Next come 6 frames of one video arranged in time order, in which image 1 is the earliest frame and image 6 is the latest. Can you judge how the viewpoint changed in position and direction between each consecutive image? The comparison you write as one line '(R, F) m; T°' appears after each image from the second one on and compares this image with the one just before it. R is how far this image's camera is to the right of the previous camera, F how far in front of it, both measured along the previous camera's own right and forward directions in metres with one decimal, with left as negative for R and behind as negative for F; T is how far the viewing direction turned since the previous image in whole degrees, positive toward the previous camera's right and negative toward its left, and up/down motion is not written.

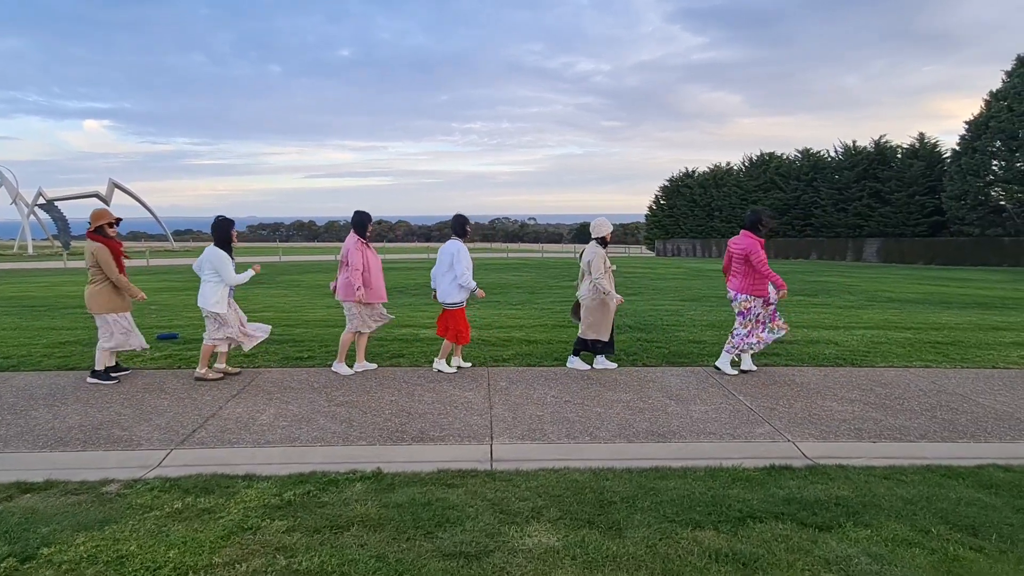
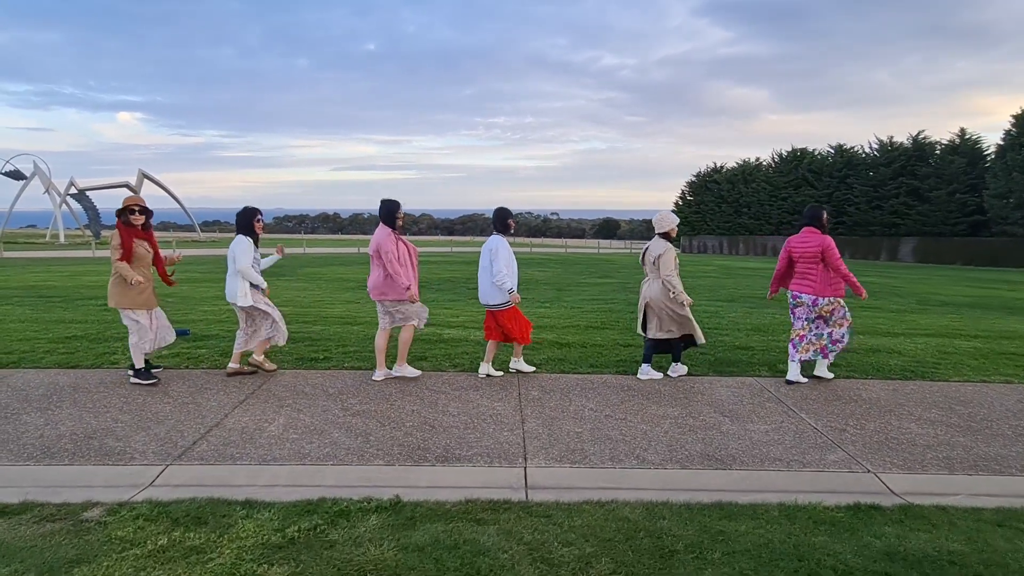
(-0.1, +0.6) m; -2°
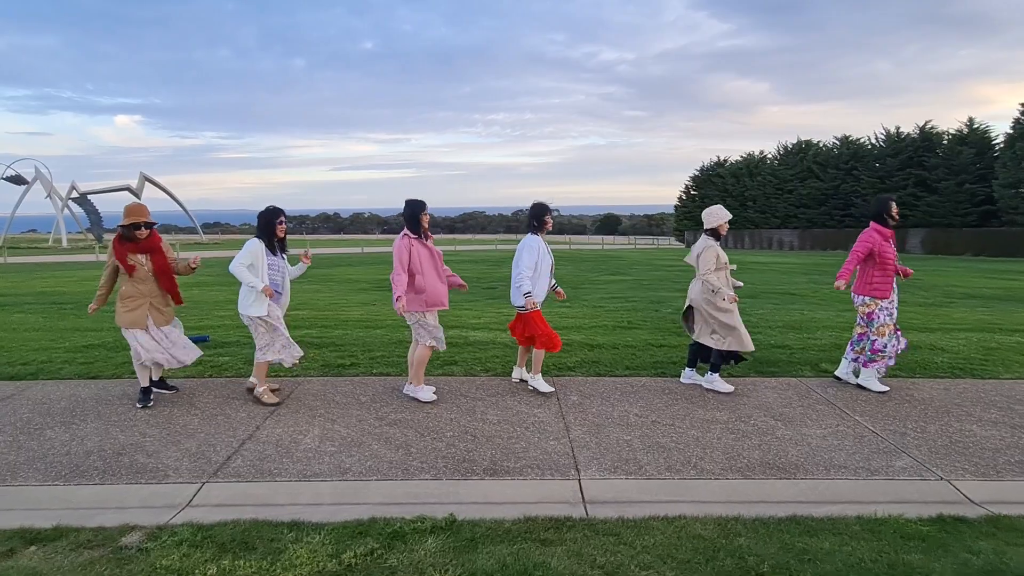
(-0.3, +0.2) m; 0°
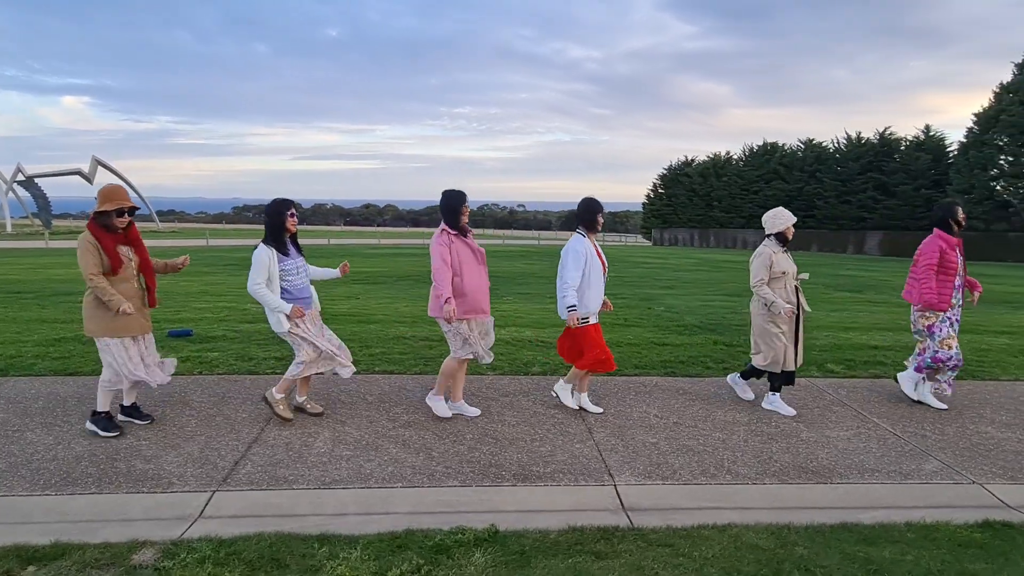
(-0.5, +0.2) m; +3°
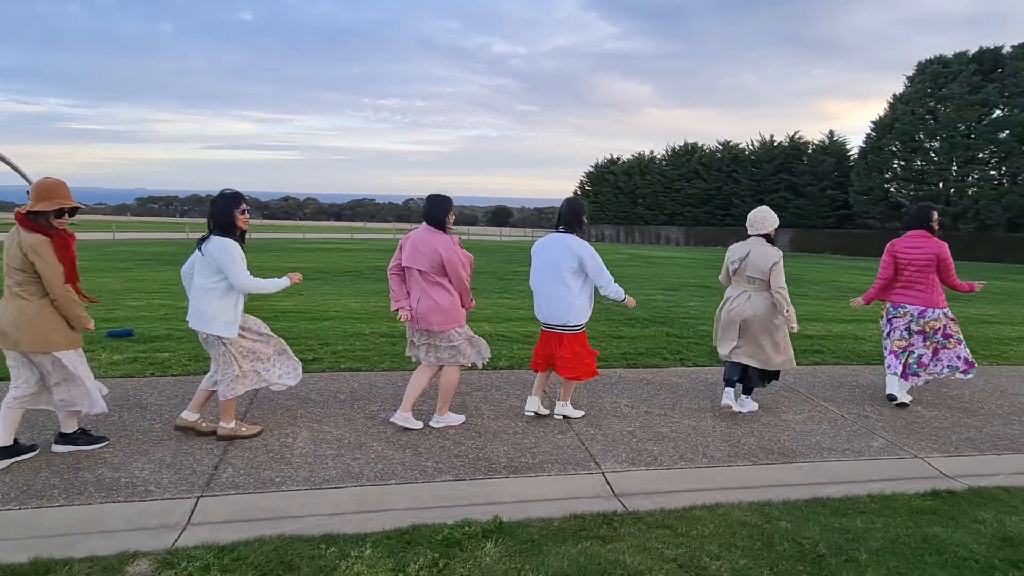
(-0.4, 0.0) m; +7°
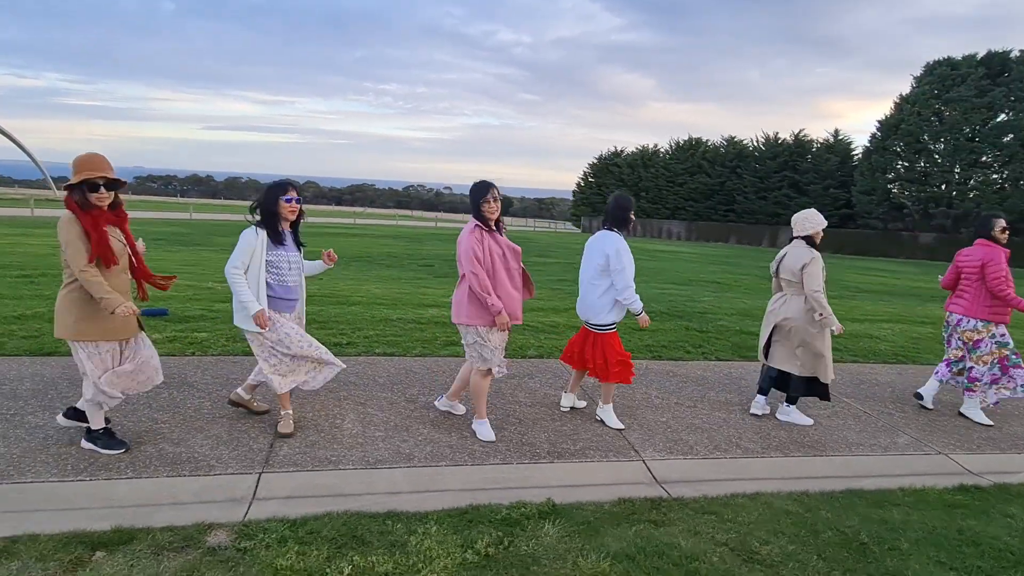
(-0.4, -0.1) m; 0°
